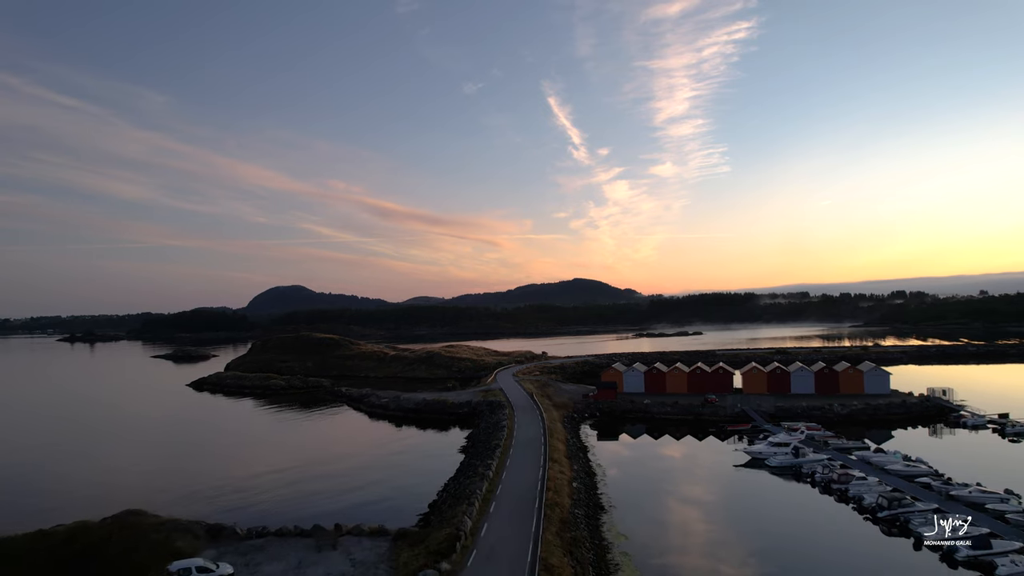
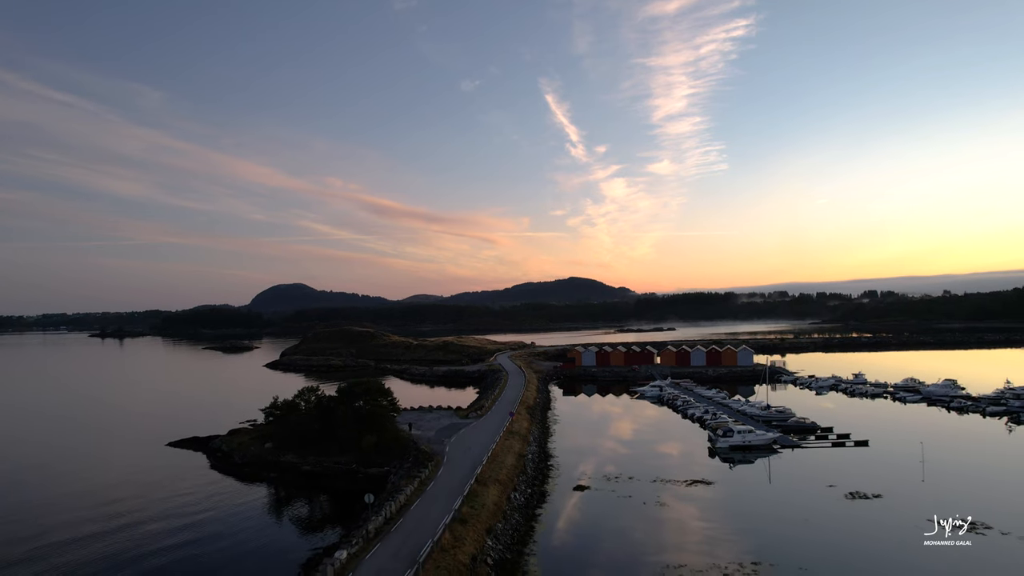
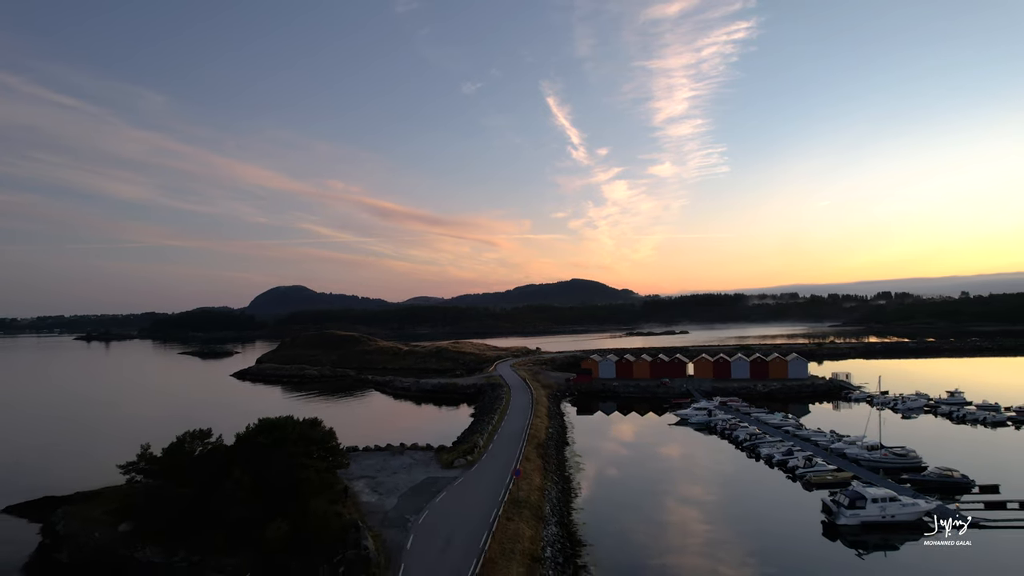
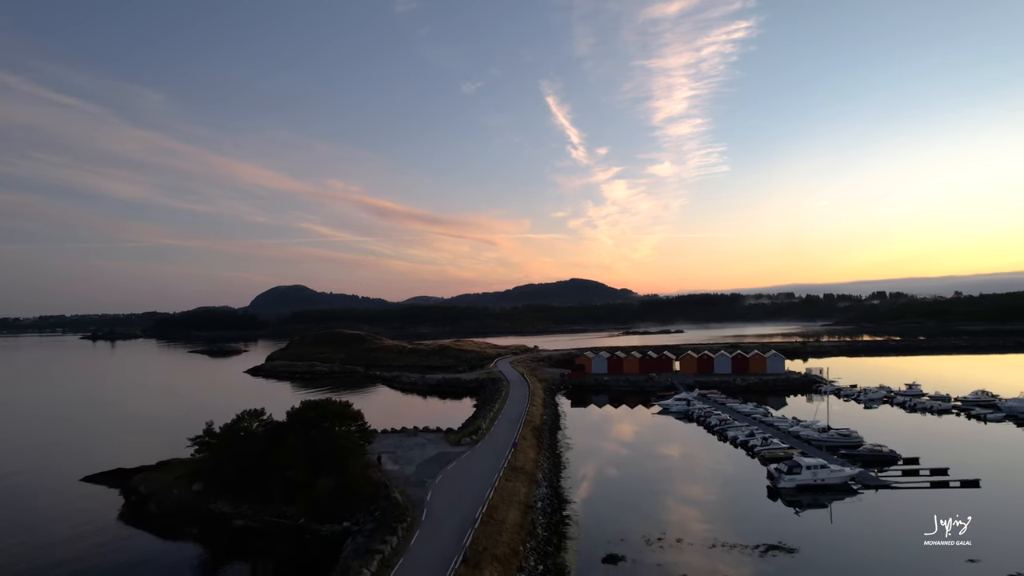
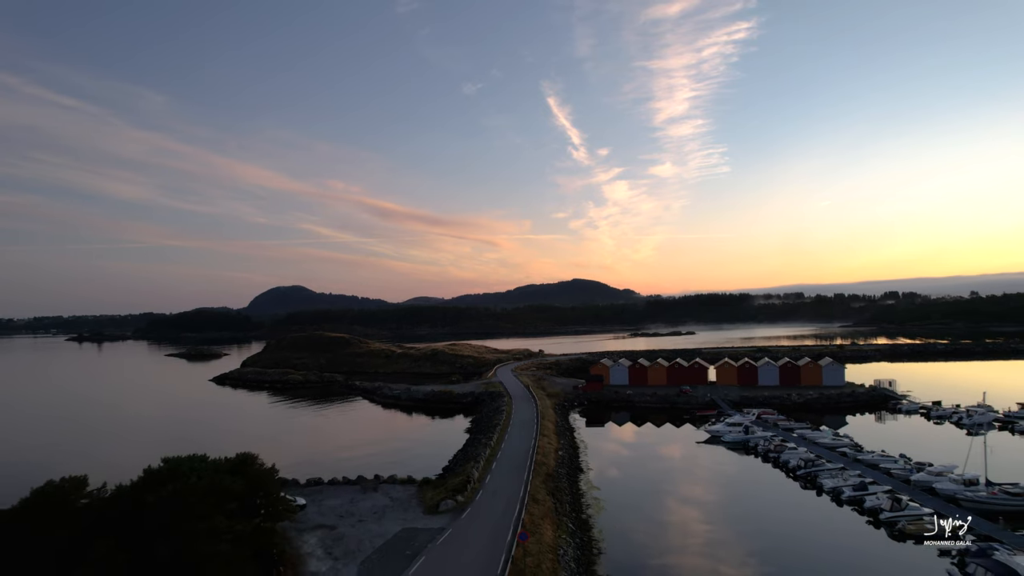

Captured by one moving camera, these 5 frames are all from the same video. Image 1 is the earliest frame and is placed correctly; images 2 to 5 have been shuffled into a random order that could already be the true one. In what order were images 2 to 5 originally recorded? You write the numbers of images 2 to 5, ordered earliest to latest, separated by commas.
5, 3, 4, 2
